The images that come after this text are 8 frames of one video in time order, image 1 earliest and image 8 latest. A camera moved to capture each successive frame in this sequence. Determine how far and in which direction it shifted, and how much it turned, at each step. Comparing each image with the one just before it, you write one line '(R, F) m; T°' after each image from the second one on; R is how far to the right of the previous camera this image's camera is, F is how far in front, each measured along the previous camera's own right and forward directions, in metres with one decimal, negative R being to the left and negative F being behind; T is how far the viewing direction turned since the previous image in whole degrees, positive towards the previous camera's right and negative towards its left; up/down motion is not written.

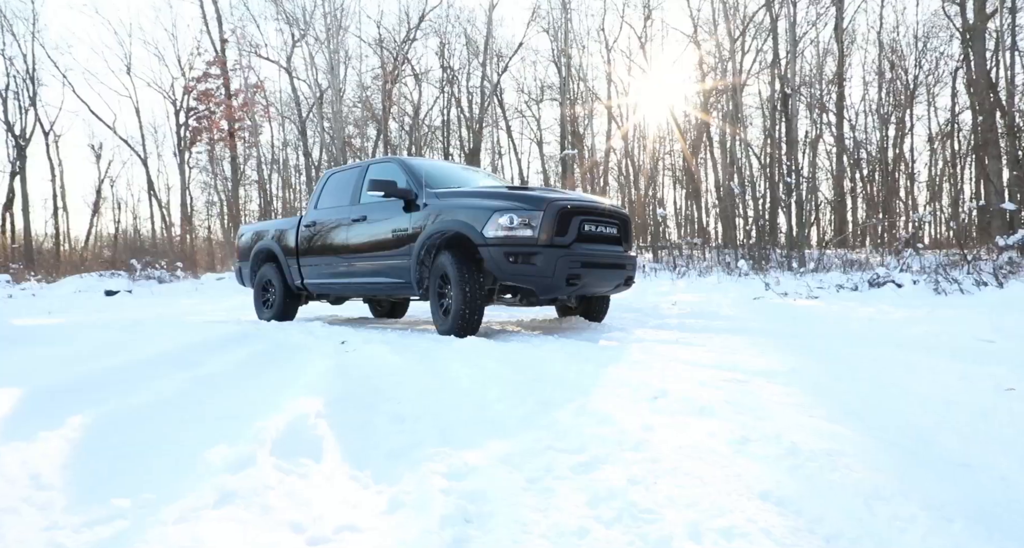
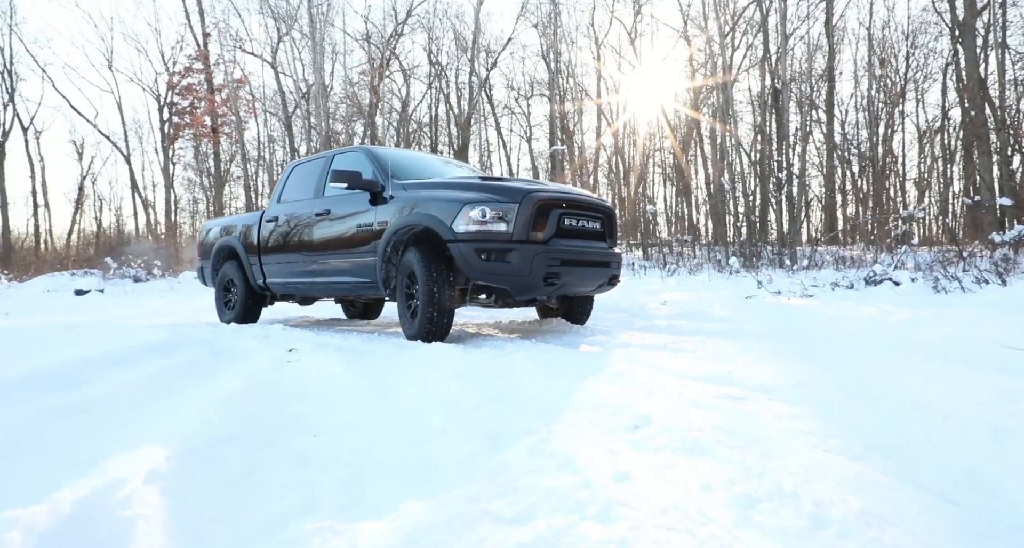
(+0.1, +0.5) m; +1°
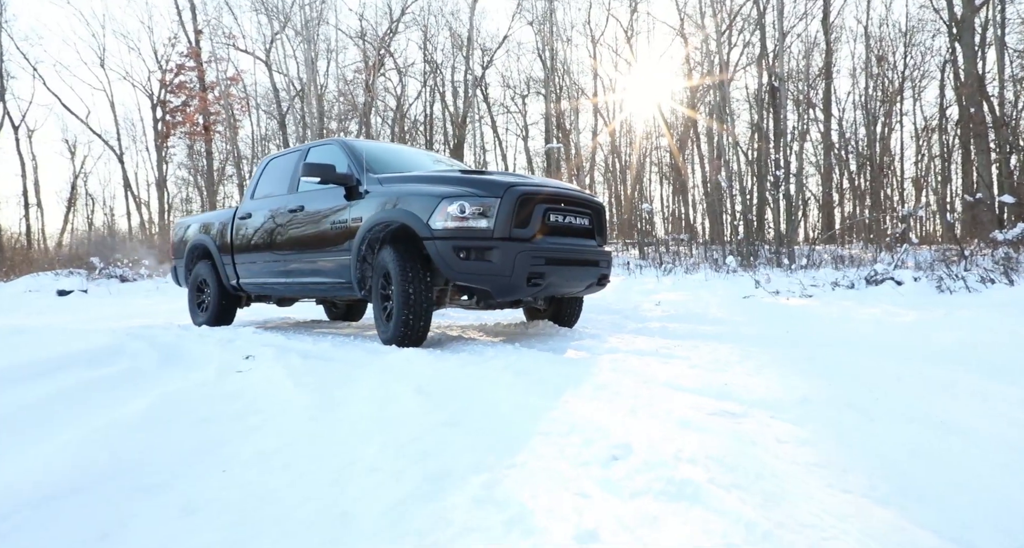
(+0.1, +0.3) m; 0°
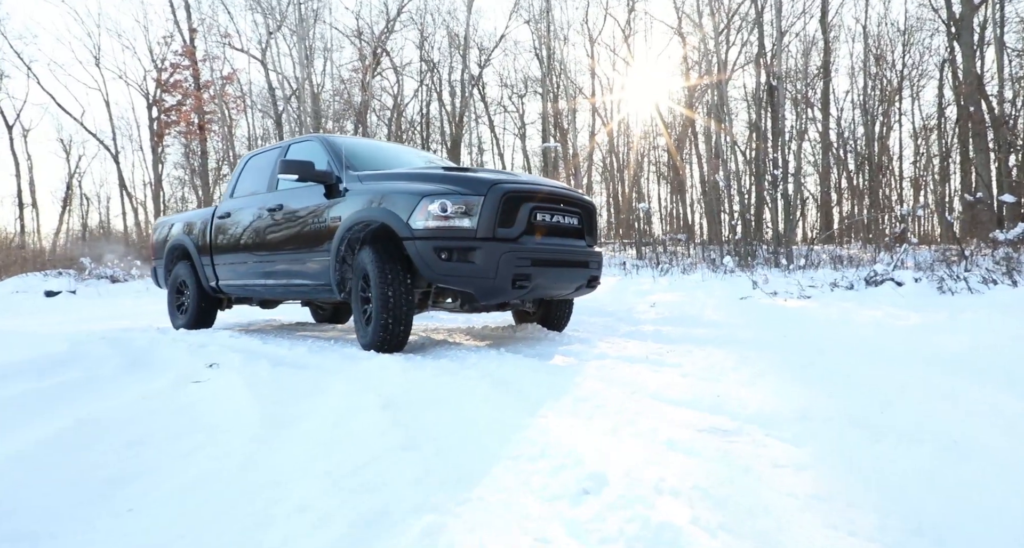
(+0.1, +0.2) m; 0°
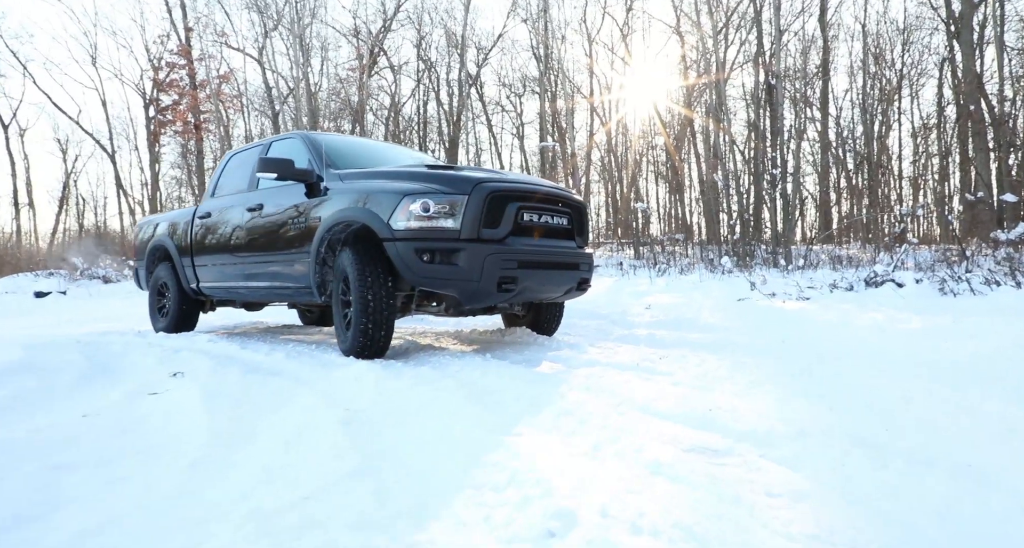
(+0.1, +0.2) m; 0°
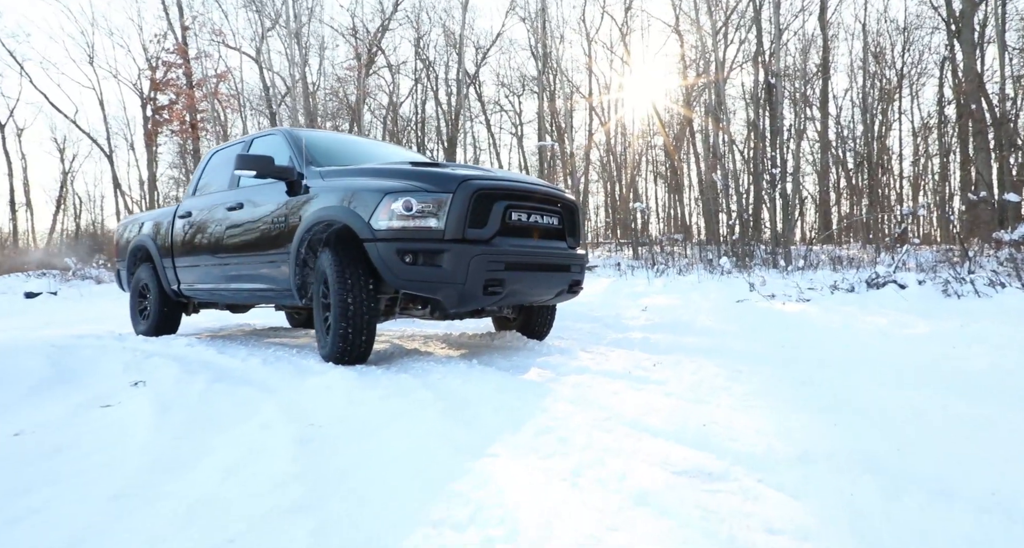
(+0.1, +0.2) m; 0°
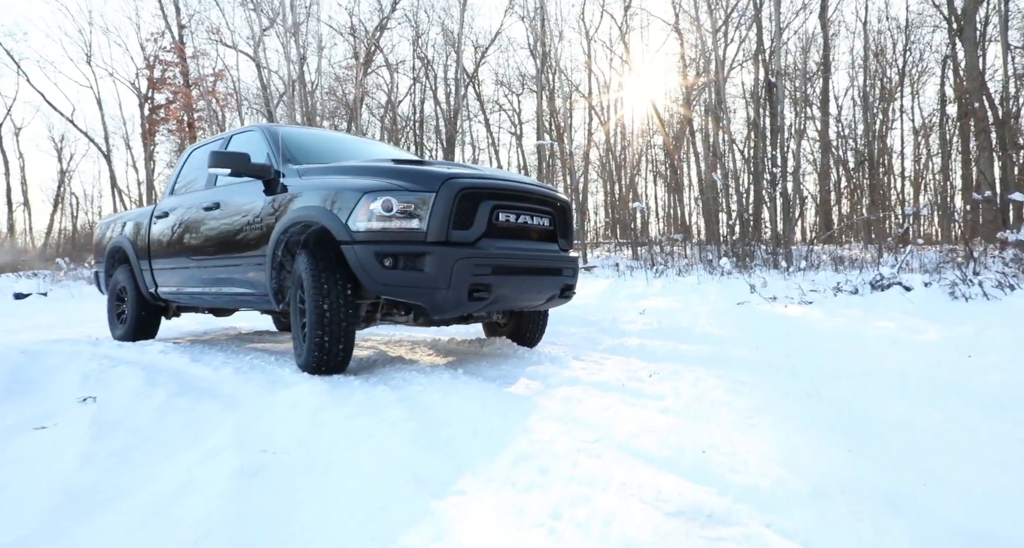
(+0.1, +0.3) m; 0°
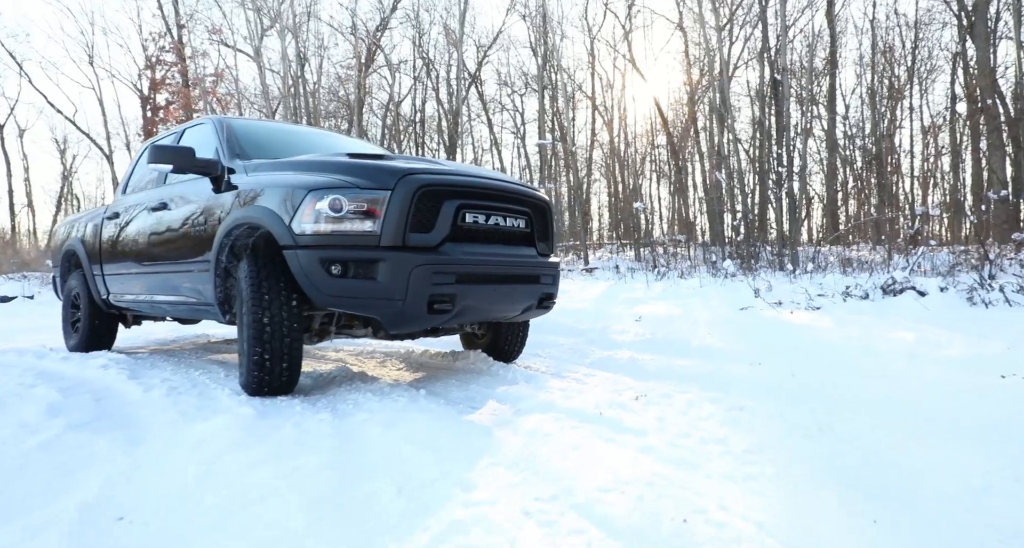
(+0.2, +0.5) m; 0°
